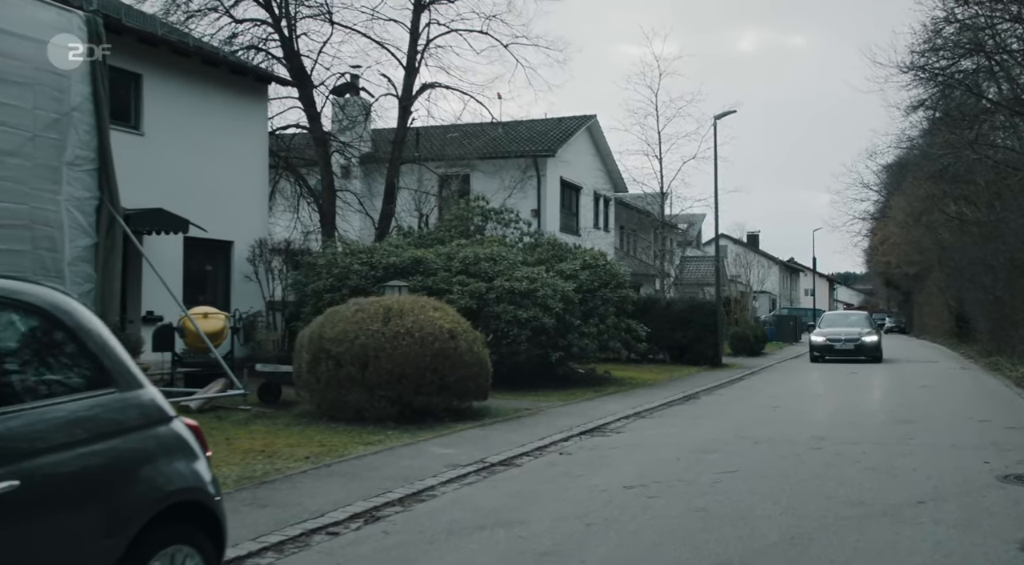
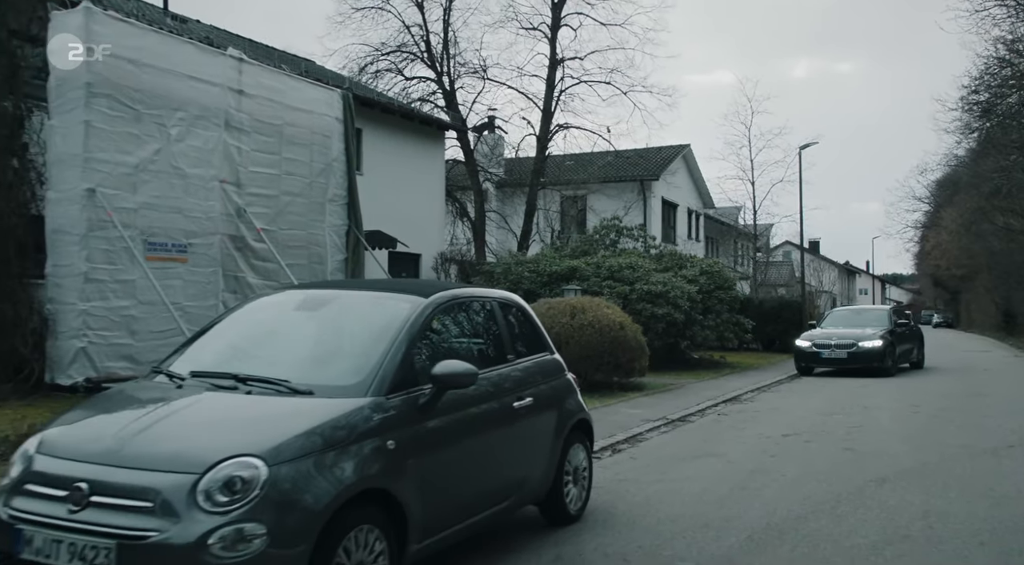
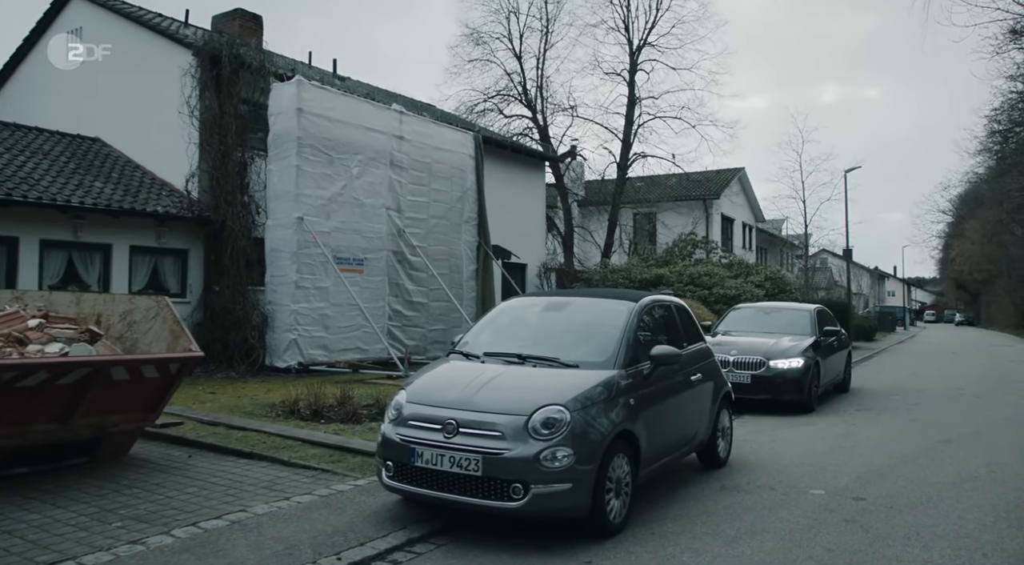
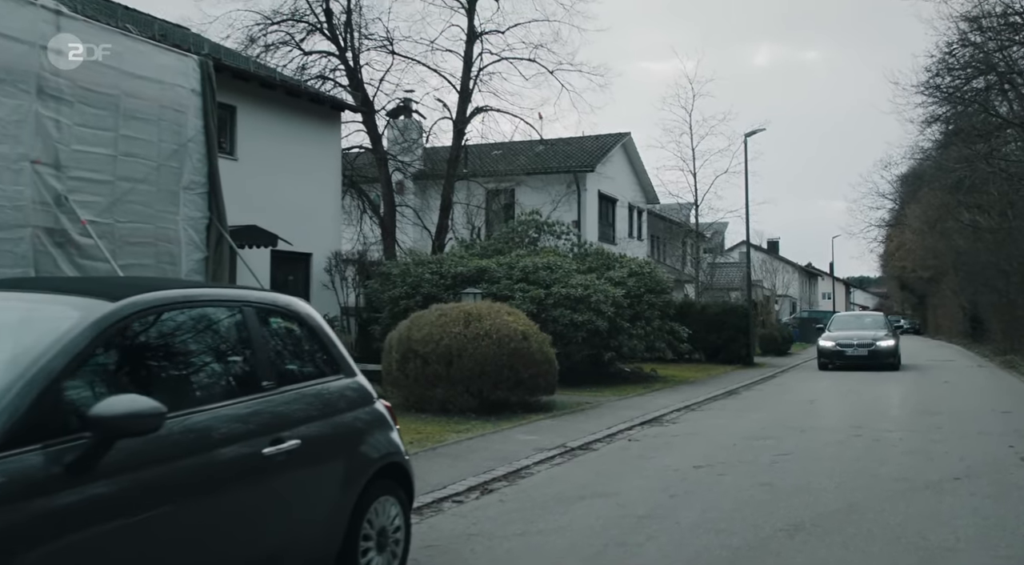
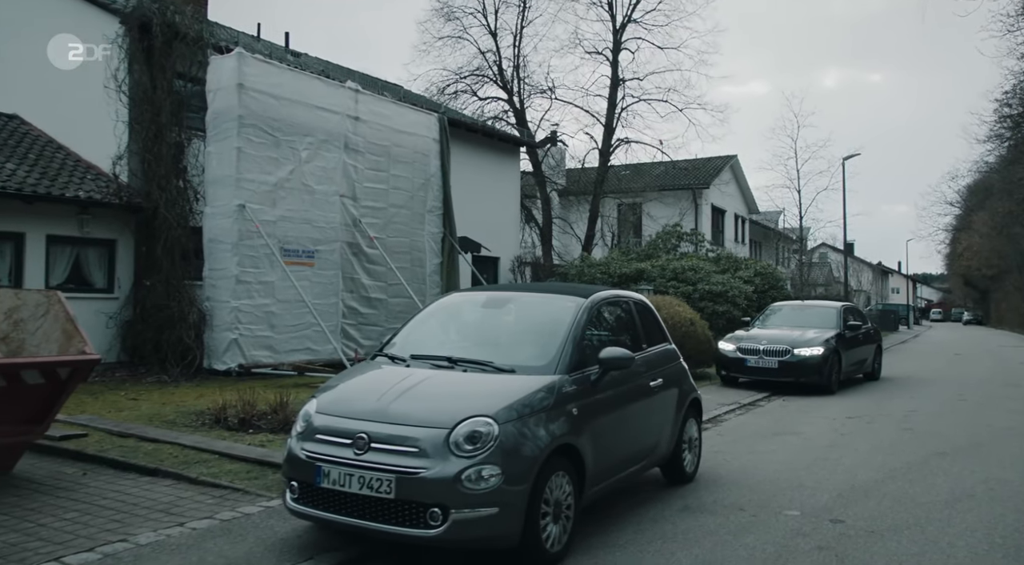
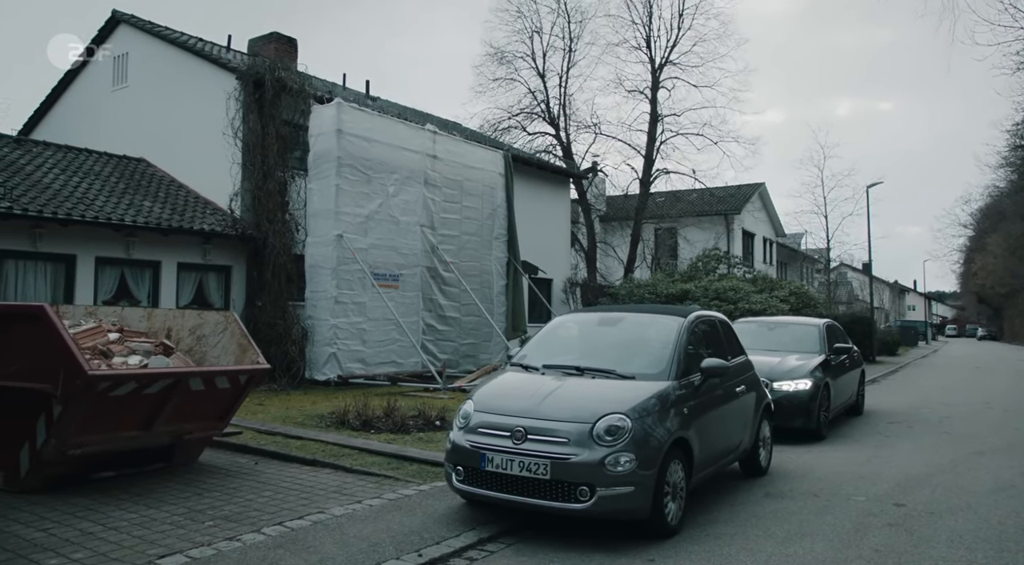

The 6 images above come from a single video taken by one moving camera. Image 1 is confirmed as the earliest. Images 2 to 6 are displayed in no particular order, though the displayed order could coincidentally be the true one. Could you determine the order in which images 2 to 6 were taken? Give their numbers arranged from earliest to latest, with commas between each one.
4, 2, 5, 3, 6
